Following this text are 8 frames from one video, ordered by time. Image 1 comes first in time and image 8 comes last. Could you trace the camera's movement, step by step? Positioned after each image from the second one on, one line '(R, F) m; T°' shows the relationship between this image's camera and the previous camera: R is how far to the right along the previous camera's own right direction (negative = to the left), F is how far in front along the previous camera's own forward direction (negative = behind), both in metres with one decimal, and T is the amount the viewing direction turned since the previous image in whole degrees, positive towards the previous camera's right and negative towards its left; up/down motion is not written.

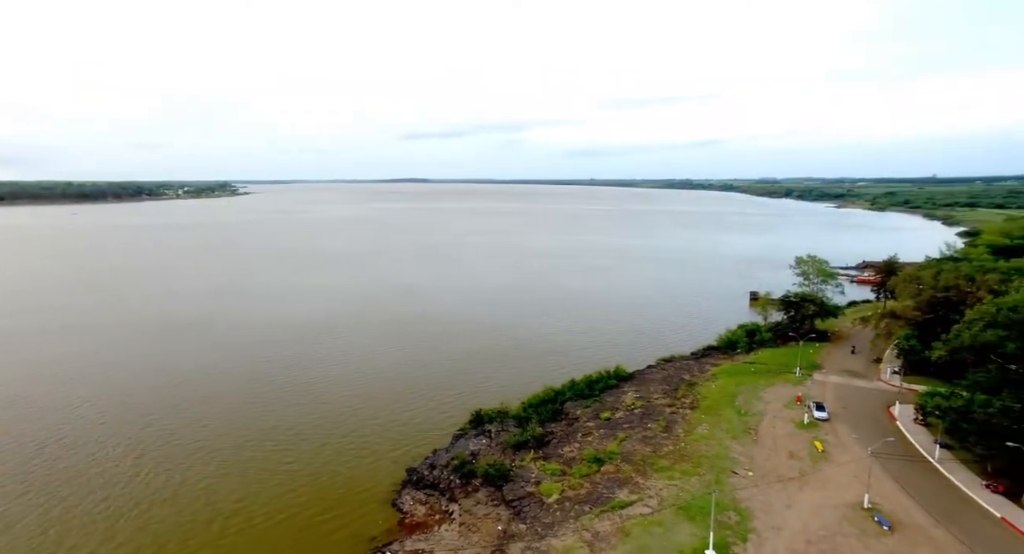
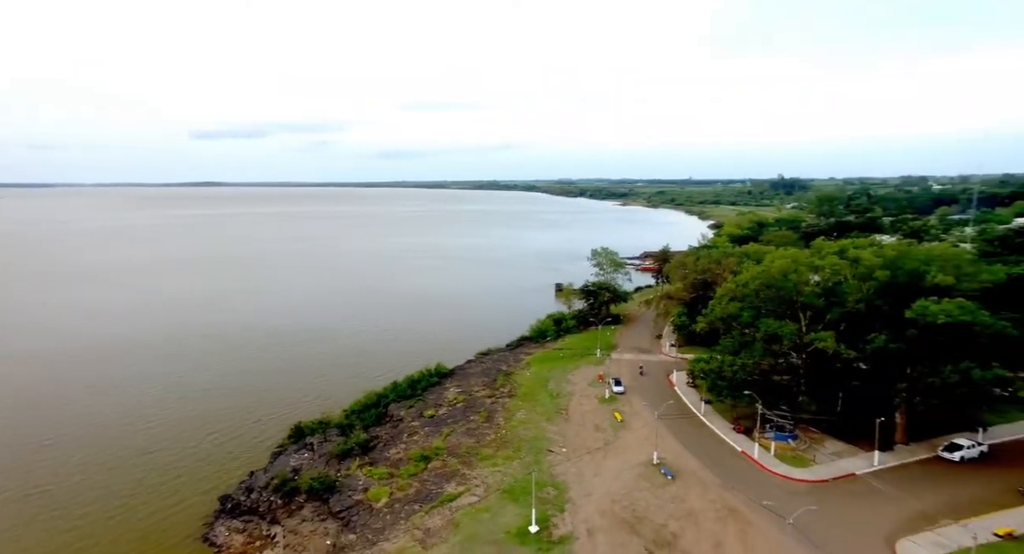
(+0.8, -0.9) m; +17°
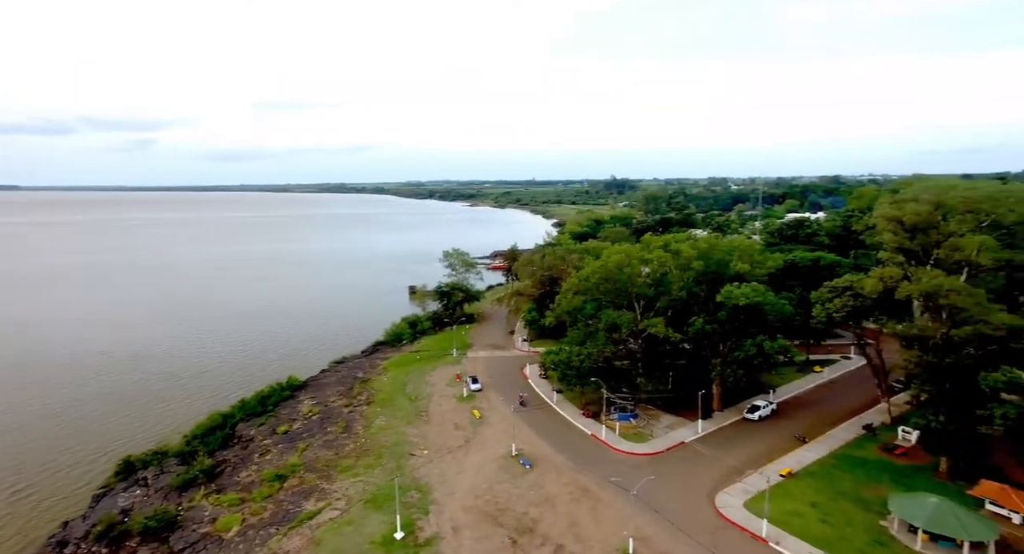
(-0.1, -0.6) m; +15°
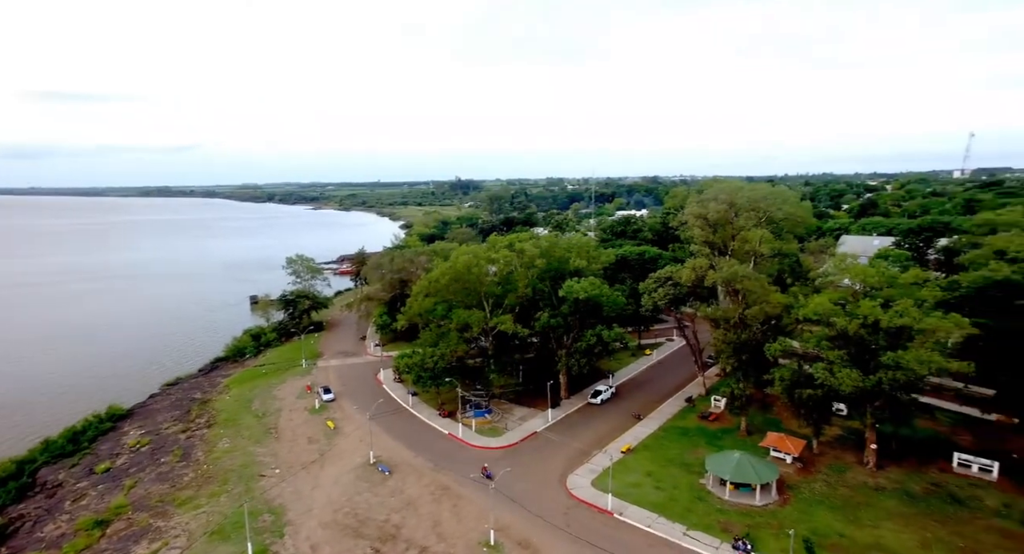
(-0.2, -0.6) m; +15°
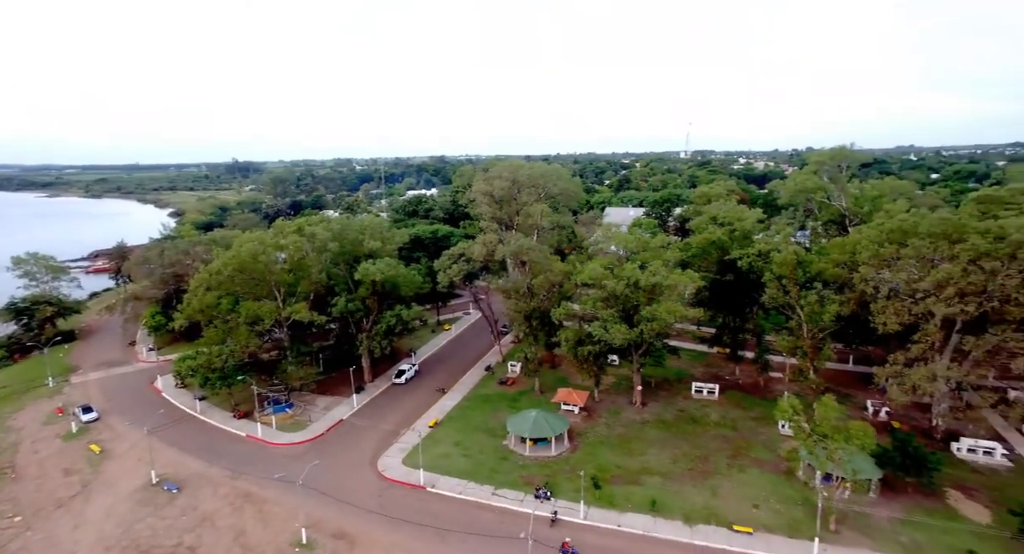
(-0.2, -0.8) m; +20°
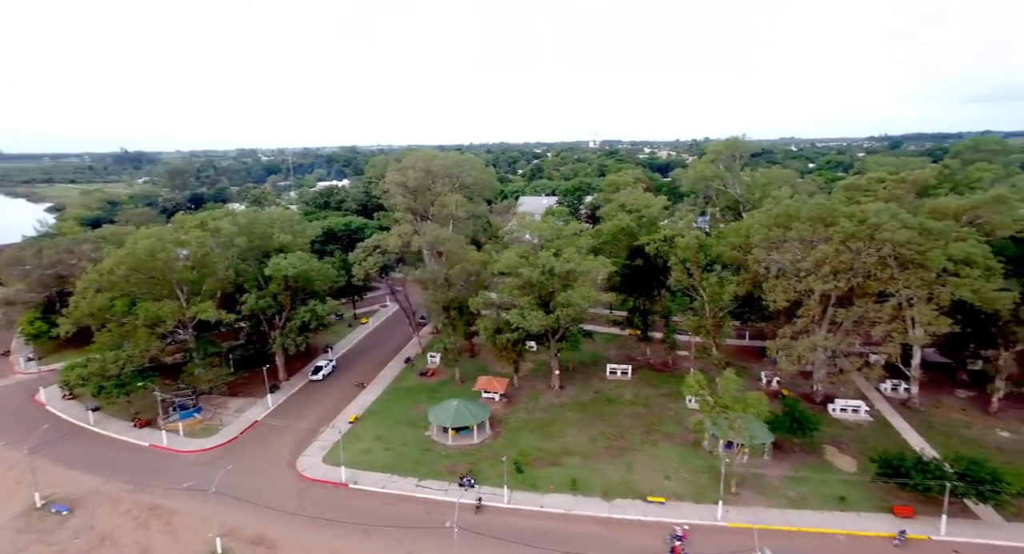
(-0.1, -0.4) m; +8°
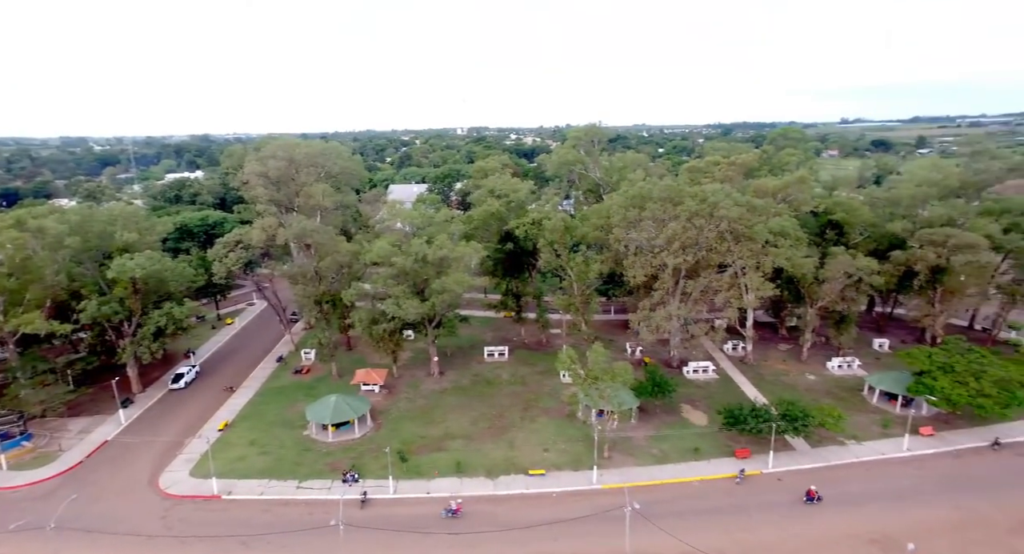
(-0.1, -0.6) m; +13°
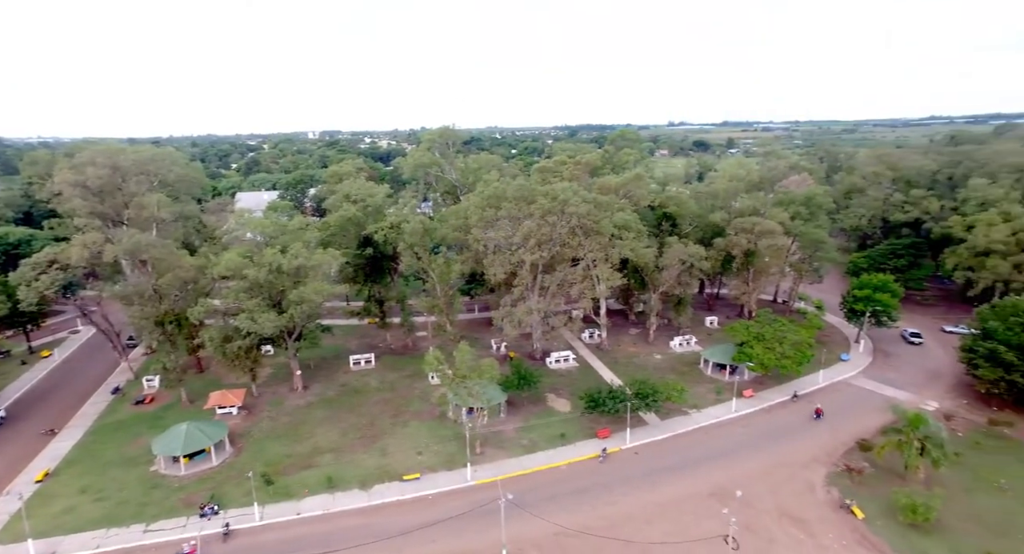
(-0.3, -0.8) m; +14°
